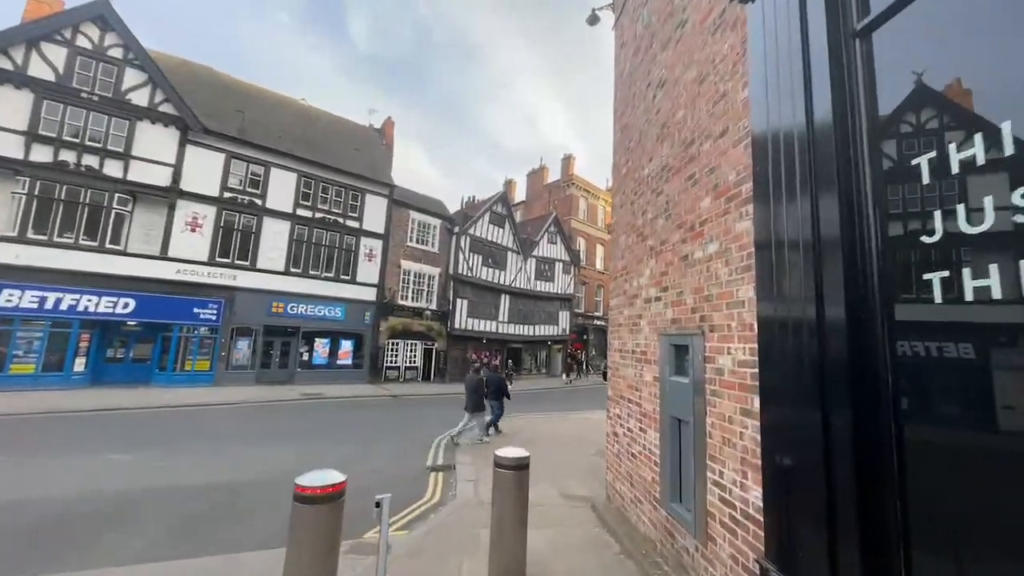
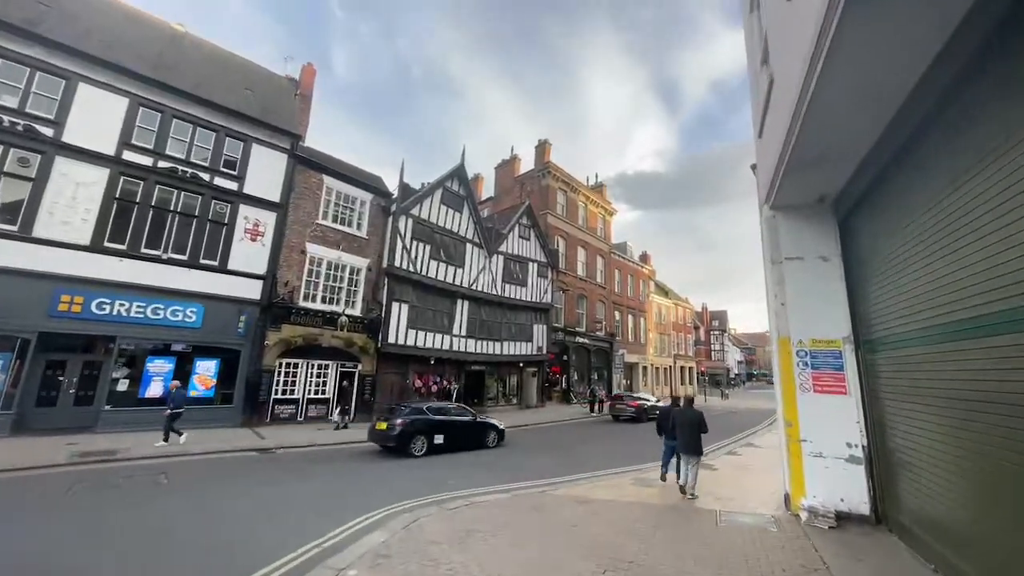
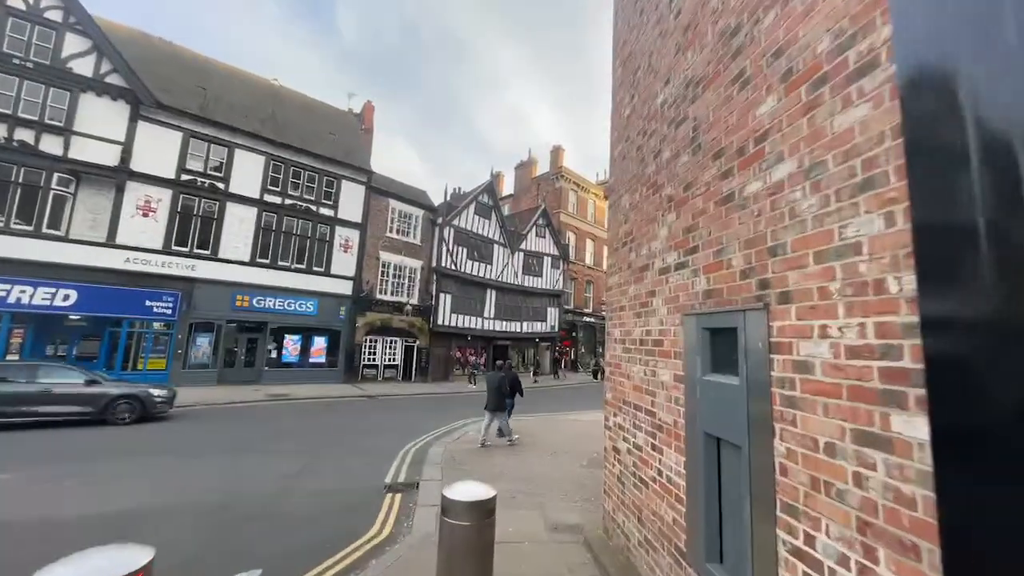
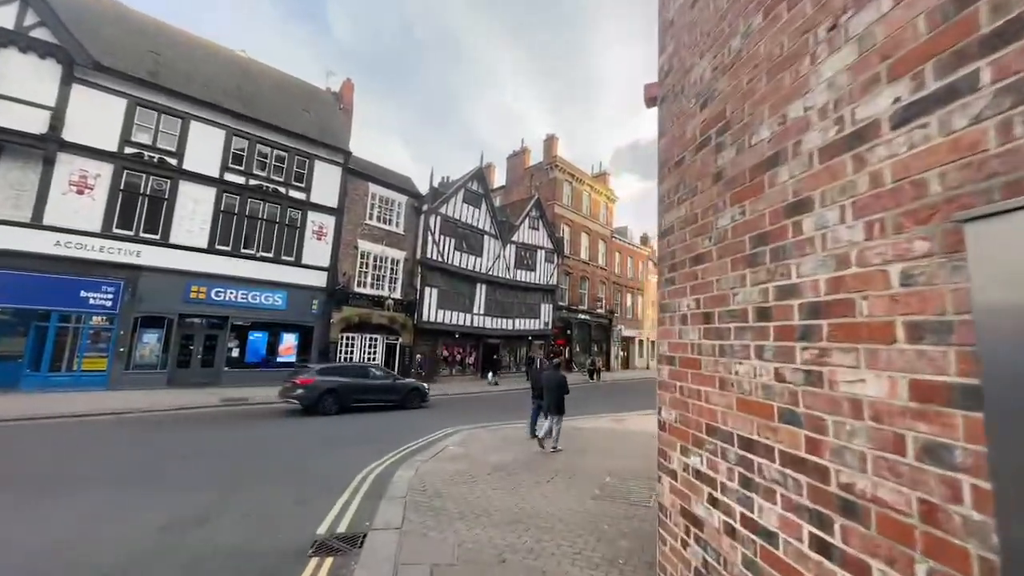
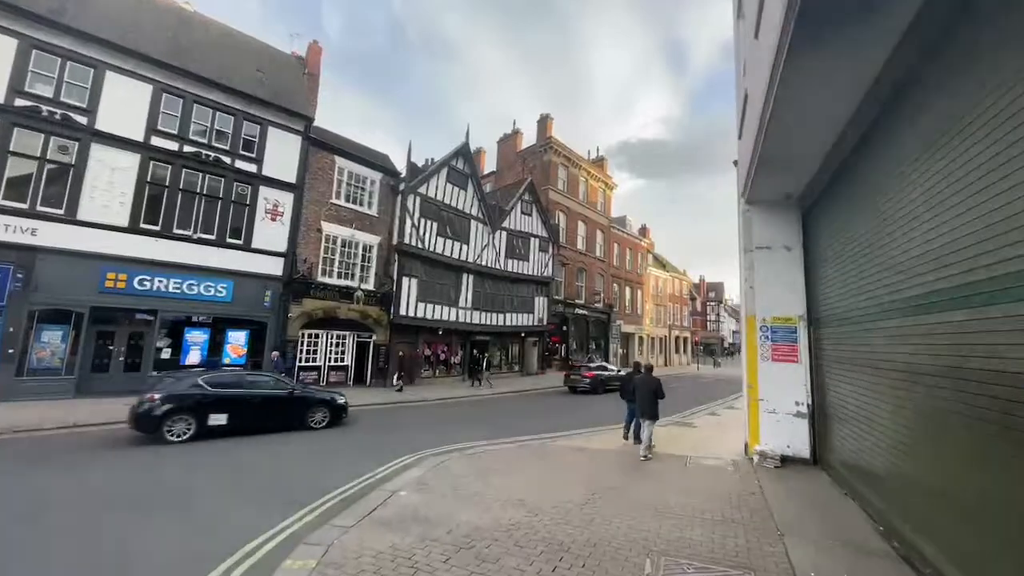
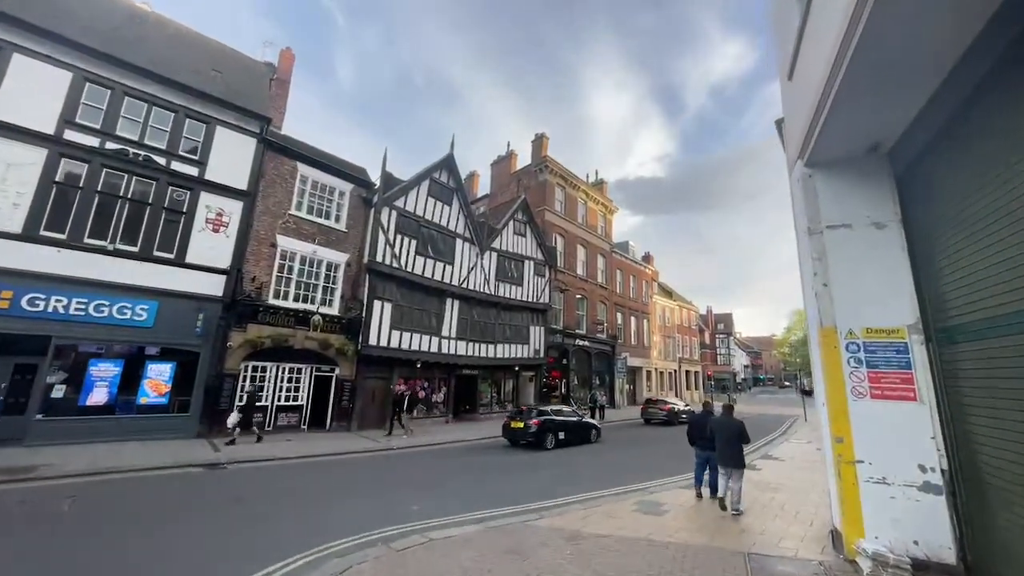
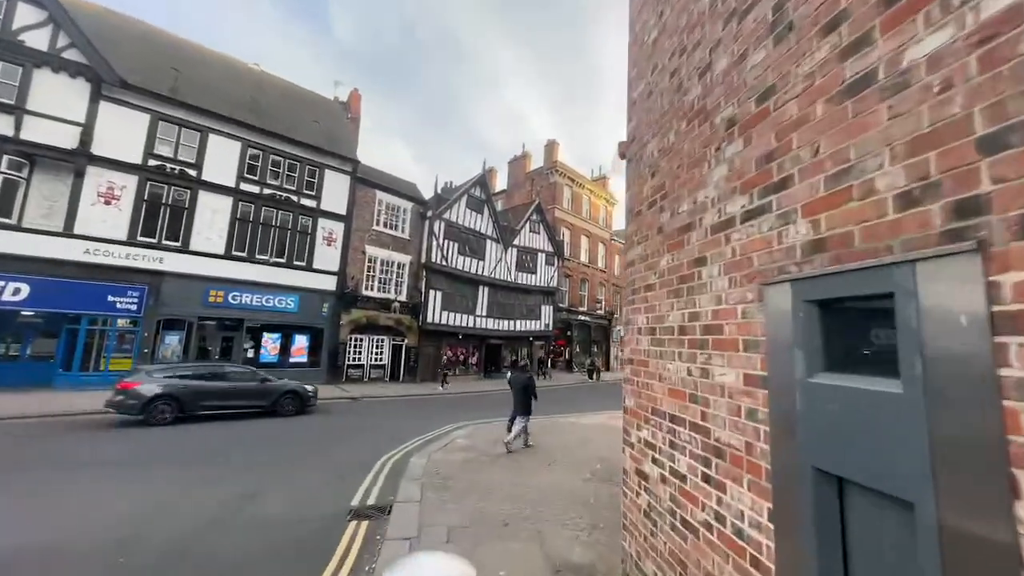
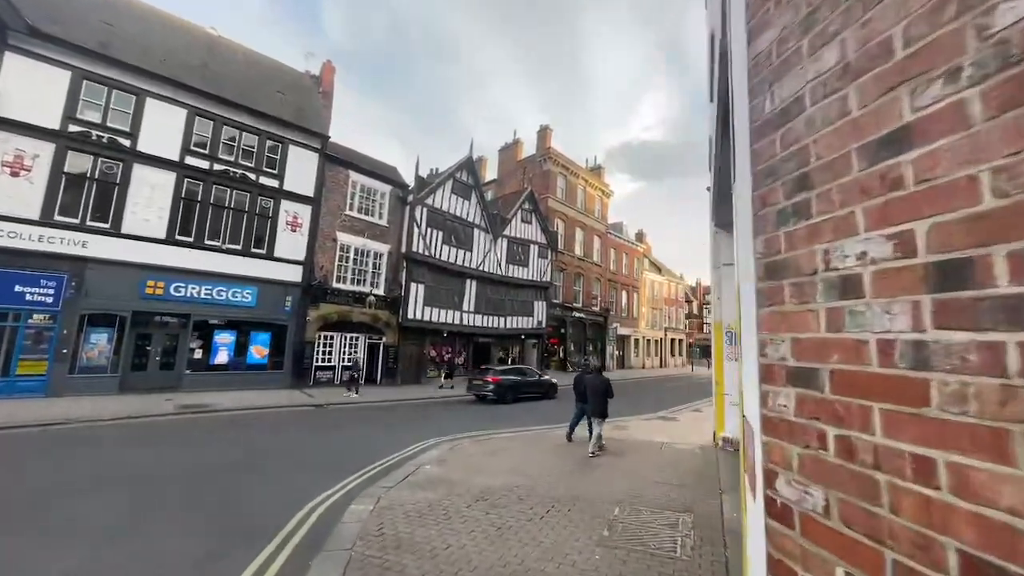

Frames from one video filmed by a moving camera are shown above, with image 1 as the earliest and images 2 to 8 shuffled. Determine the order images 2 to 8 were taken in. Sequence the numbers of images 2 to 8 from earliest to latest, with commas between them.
3, 7, 4, 8, 5, 2, 6
